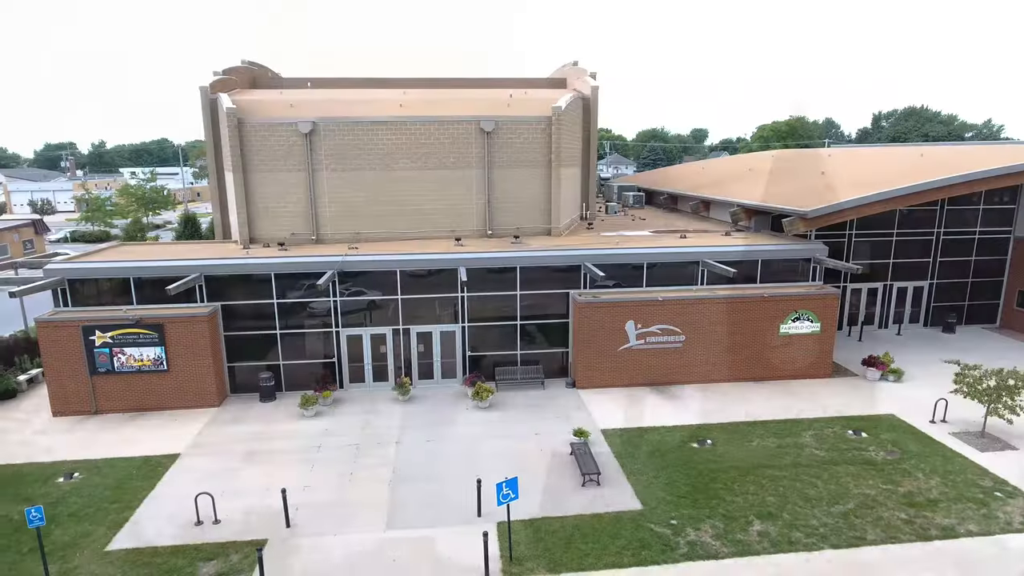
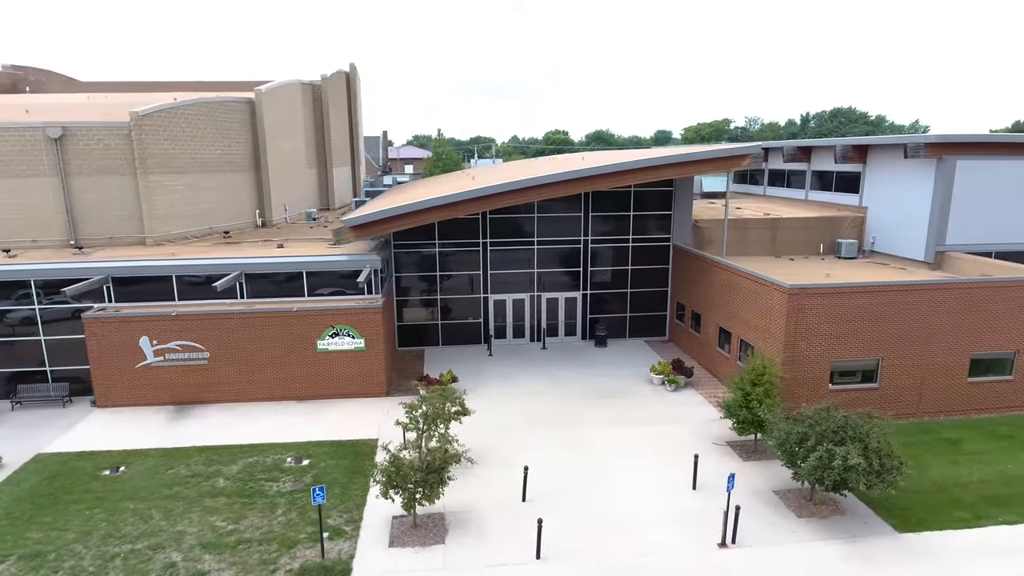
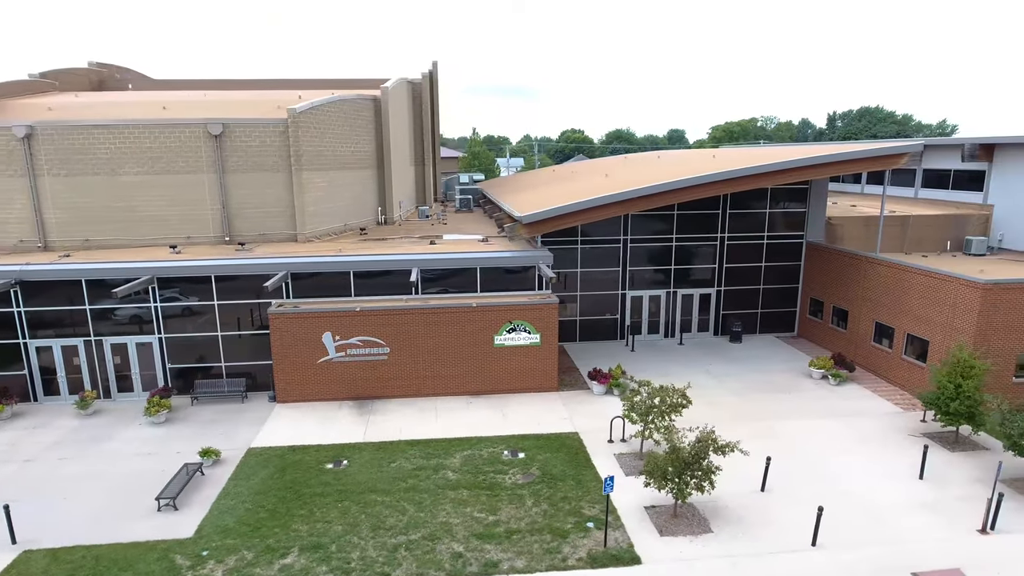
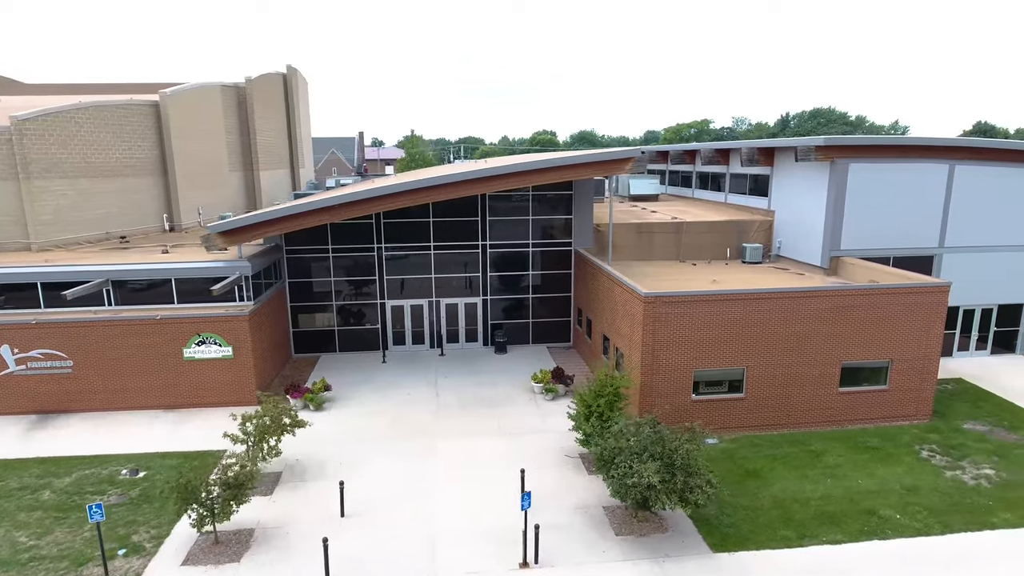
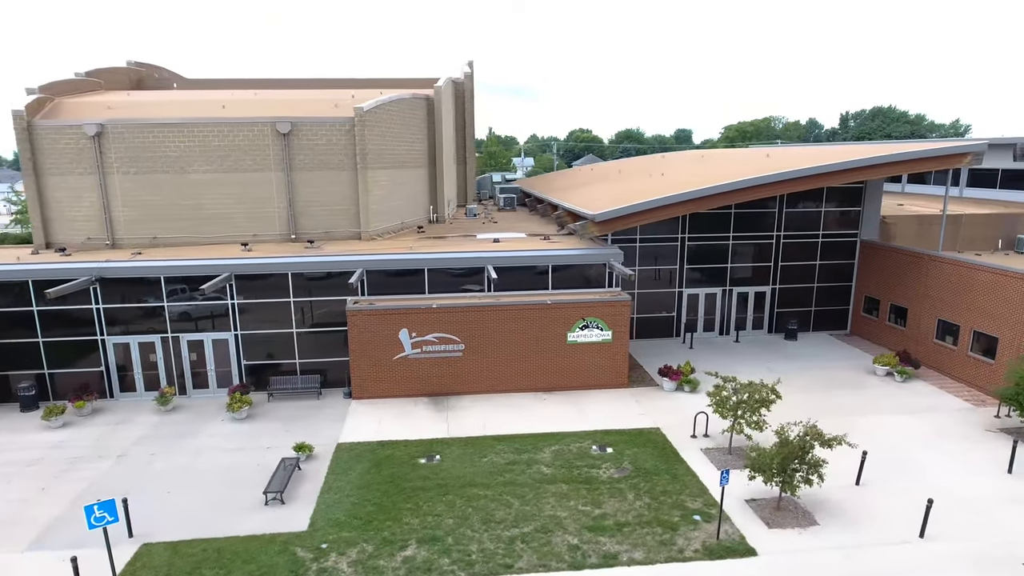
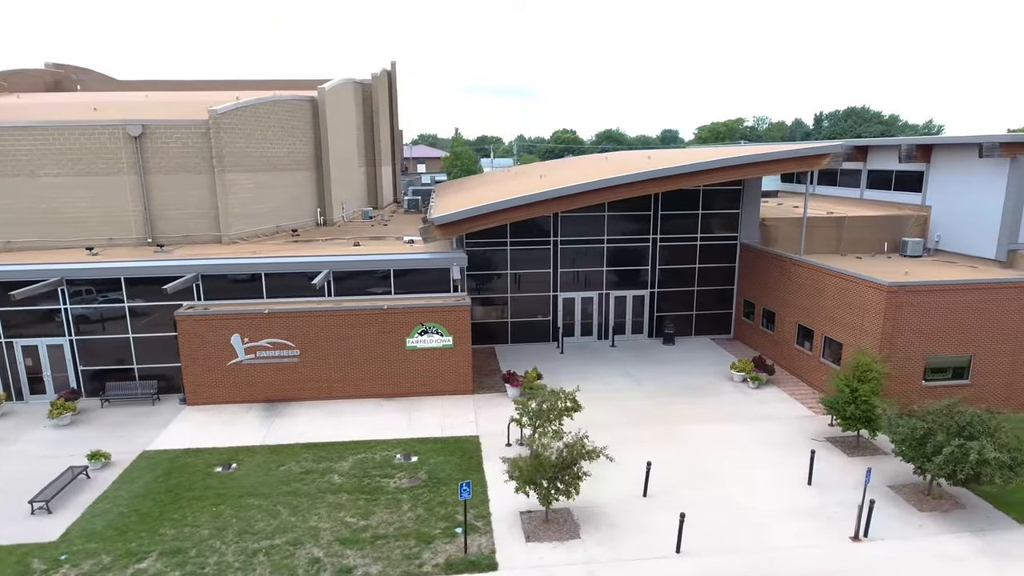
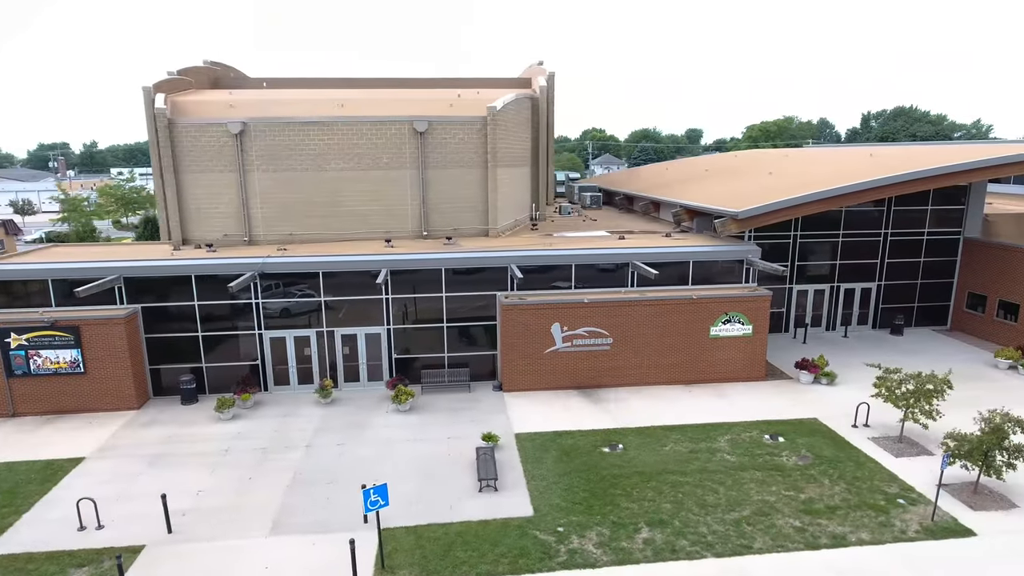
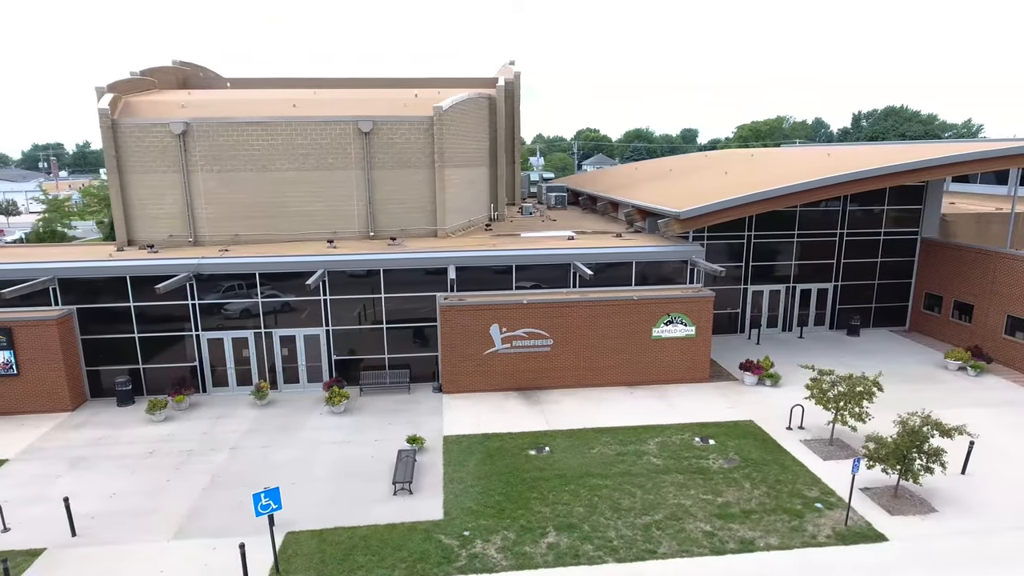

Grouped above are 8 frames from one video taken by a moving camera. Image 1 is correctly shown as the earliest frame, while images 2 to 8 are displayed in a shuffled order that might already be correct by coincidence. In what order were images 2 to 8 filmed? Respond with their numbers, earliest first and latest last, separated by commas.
7, 8, 5, 3, 6, 2, 4
